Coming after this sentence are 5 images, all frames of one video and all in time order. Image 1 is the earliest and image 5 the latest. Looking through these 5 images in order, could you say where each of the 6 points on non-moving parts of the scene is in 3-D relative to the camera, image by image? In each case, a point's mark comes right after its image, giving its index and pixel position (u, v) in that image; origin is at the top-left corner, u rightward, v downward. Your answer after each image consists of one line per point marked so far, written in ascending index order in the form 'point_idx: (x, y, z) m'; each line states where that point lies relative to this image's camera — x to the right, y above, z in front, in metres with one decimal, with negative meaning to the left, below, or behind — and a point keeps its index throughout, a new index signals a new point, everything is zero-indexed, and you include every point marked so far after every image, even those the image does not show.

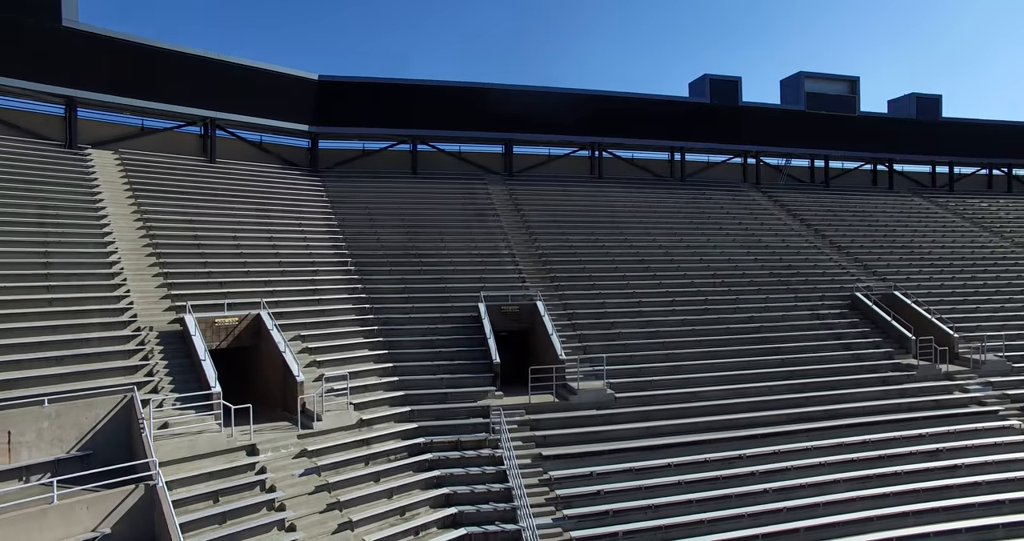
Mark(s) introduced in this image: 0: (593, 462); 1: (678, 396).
0: (+1.1, -2.5, +7.9) m
1: (+2.6, -2.0, +9.5) m
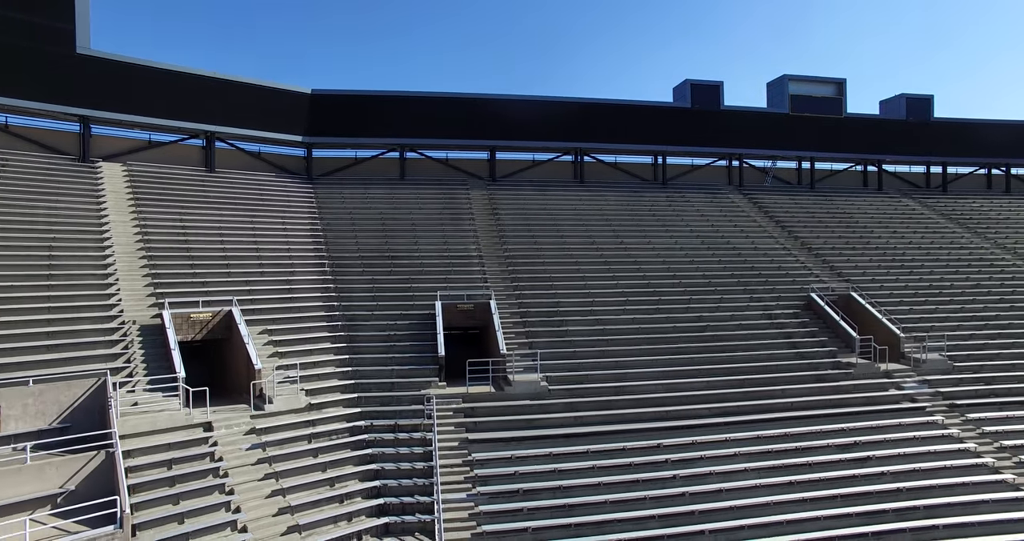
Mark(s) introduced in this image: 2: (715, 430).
0: (+0.1, -2.6, +8.8) m
1: (+1.7, -2.0, +10.2) m
2: (+3.3, -2.6, +9.6) m
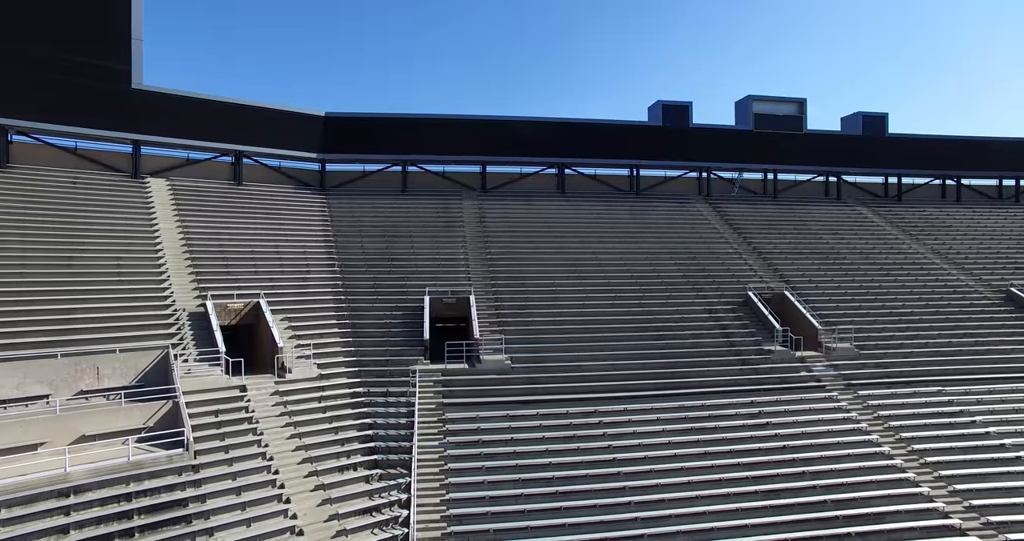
0: (-0.6, -2.6, +11.2) m
1: (+1.1, -2.0, +12.6) m
2: (+2.6, -2.6, +11.9) m
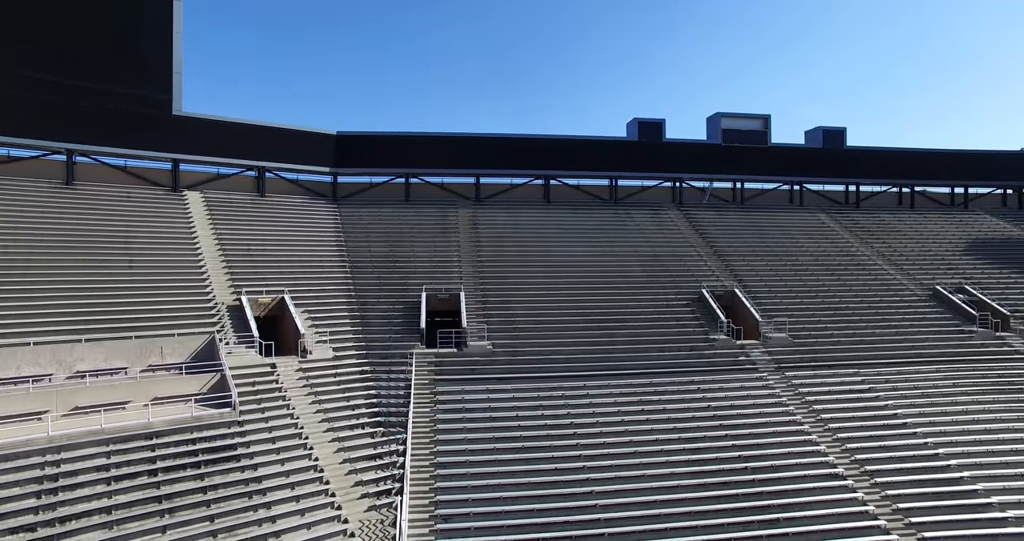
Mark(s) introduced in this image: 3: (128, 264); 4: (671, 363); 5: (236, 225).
0: (-1.1, -2.6, +13.7) m
1: (+0.6, -2.1, +15.1) m
2: (+2.2, -2.6, +14.3) m
3: (-9.6, +0.2, +14.8) m
4: (+4.0, -2.4, +15.1) m
5: (-8.4, +1.4, +18.0) m
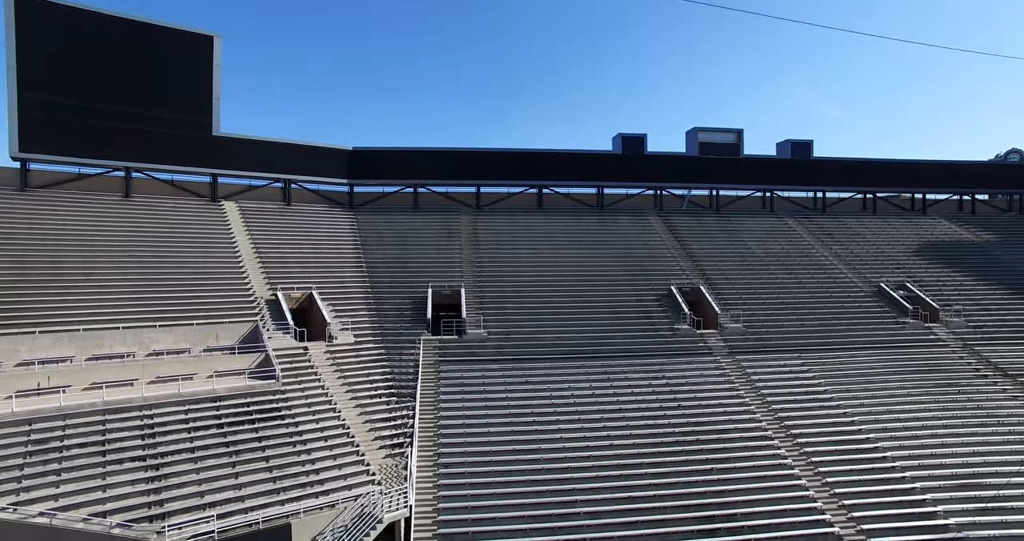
0: (-1.3, -2.6, +16.4) m
1: (+0.4, -2.0, +17.8) m
2: (+1.9, -2.6, +17.0) m
3: (-9.8, +0.2, +17.7) m
4: (+3.8, -2.4, +17.8) m
5: (-8.6, +1.4, +20.8) m
